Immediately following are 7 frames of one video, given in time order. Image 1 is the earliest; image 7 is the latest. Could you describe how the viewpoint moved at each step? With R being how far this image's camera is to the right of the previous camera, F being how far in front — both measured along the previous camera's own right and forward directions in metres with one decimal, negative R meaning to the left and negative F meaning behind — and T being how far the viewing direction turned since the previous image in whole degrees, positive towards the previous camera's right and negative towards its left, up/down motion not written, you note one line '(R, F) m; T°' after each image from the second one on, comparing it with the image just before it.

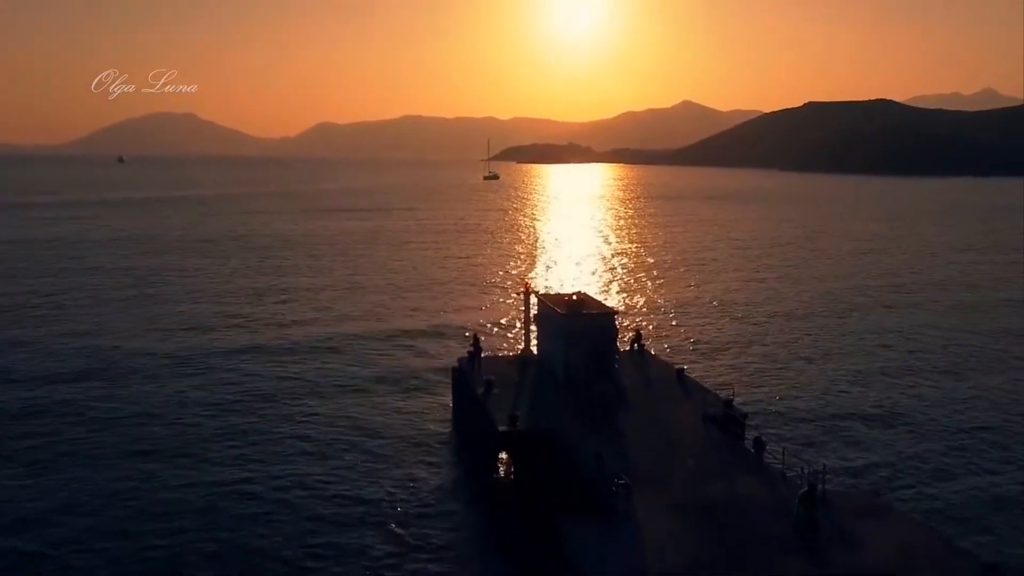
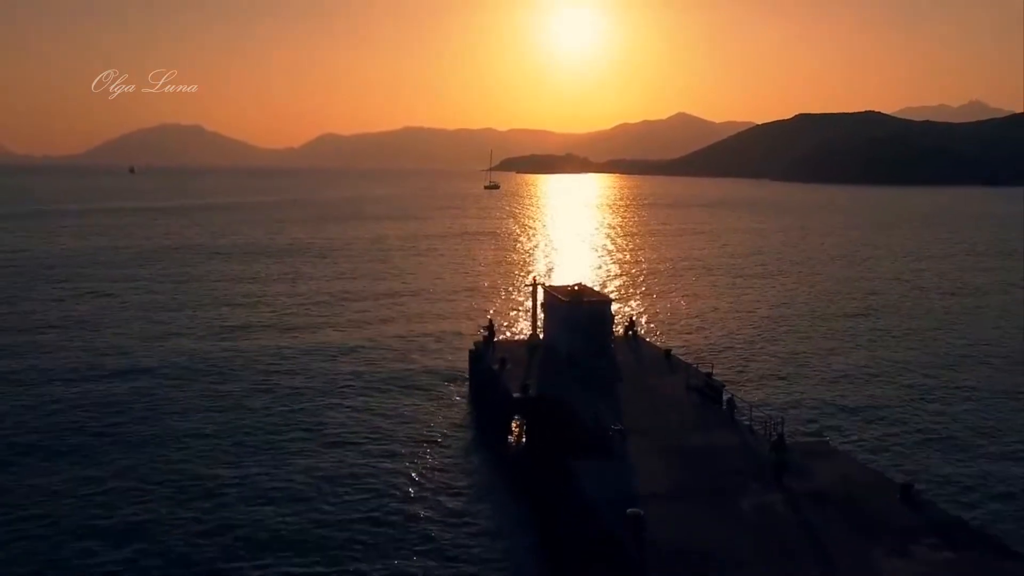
(-0.3, -3.9) m; 0°
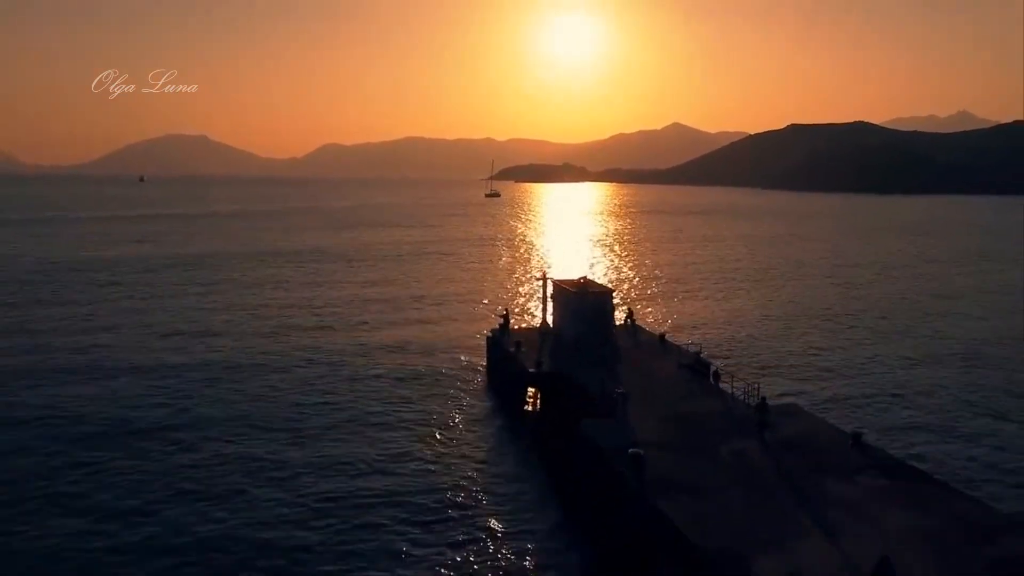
(-0.4, -4.0) m; 0°
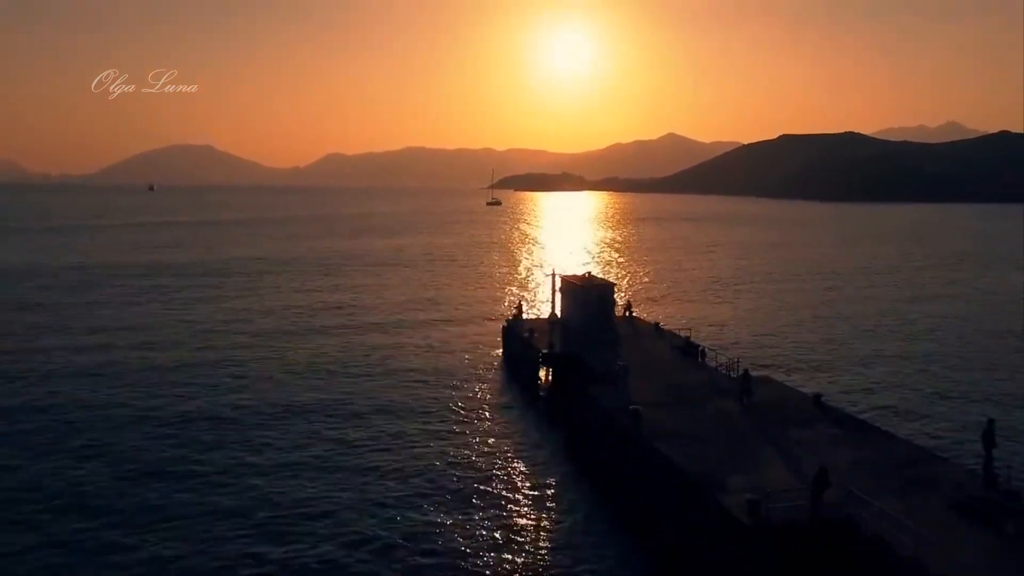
(-0.4, -4.6) m; 0°
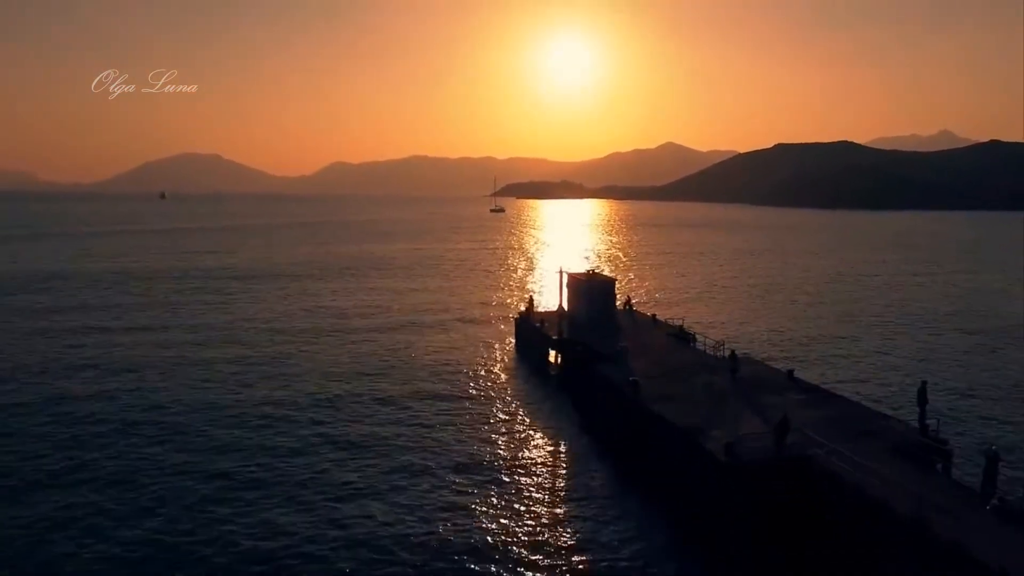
(-0.4, -4.4) m; 0°
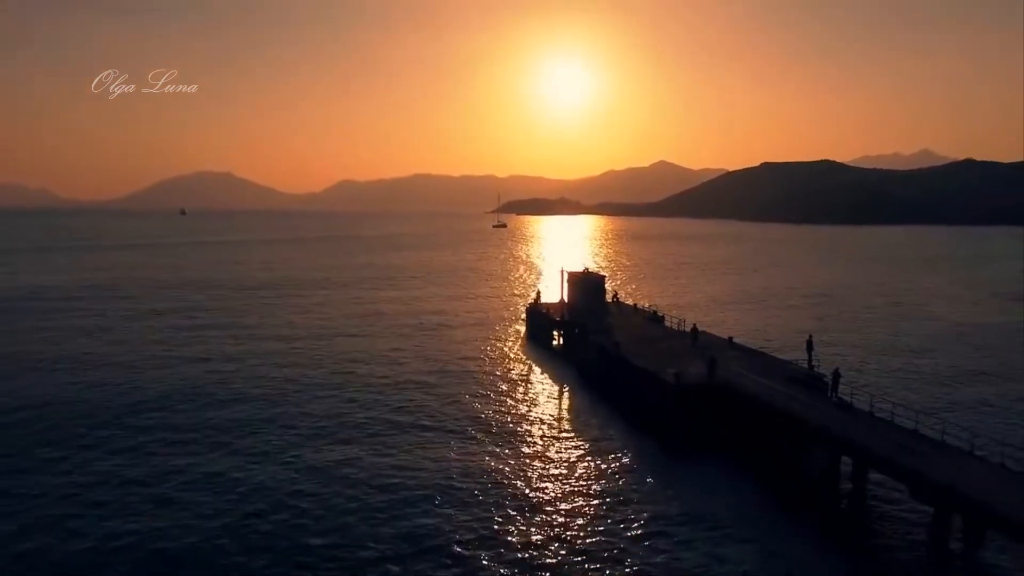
(-0.5, -10.9) m; 0°
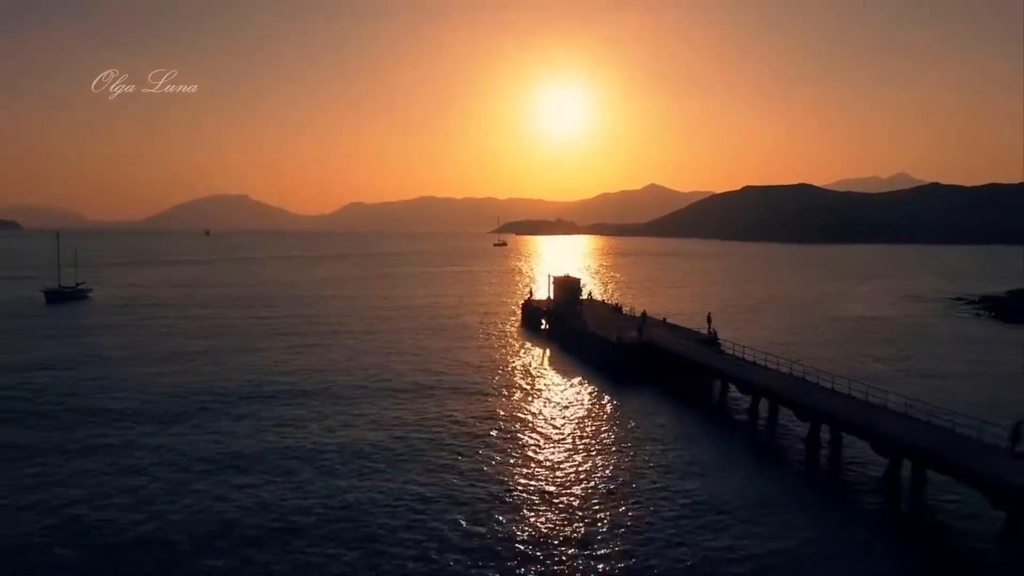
(+0.1, -16.2) m; 0°
